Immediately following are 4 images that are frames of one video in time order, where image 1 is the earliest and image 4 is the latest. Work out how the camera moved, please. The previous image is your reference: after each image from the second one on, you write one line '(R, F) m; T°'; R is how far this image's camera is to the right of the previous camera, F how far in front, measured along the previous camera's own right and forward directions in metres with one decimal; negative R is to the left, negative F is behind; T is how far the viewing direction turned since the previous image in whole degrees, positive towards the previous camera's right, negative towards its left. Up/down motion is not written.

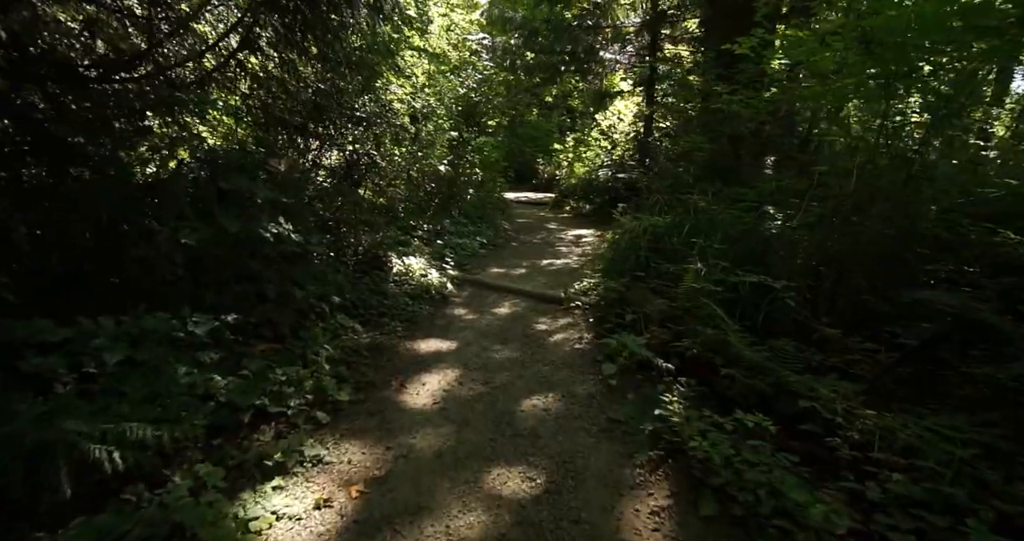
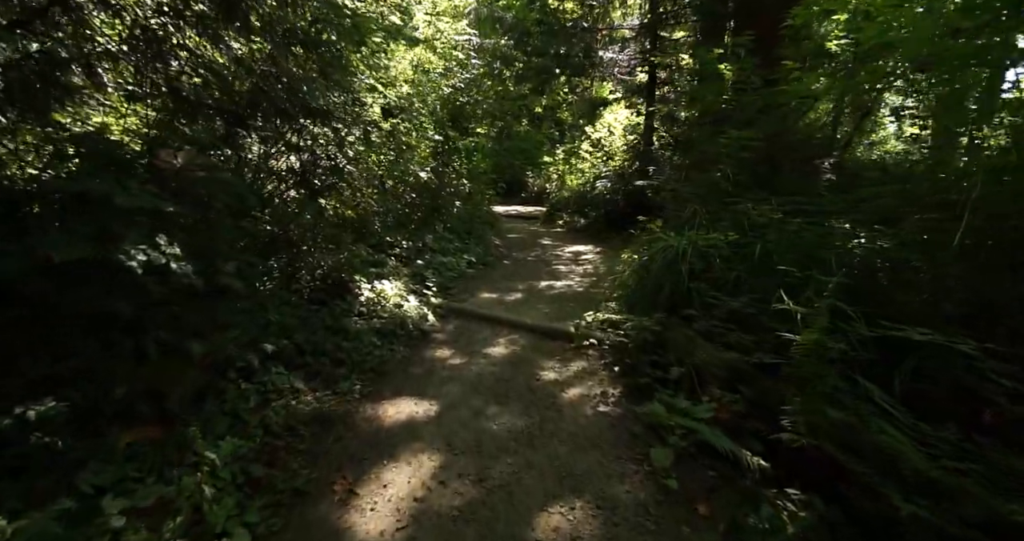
(-0.1, +1.4) m; +1°
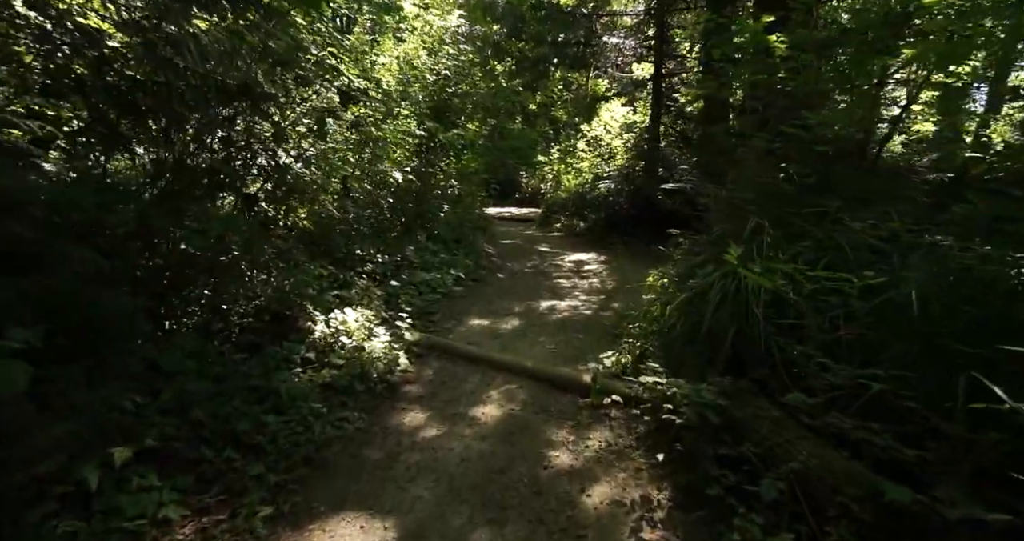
(0.0, +1.4) m; +1°
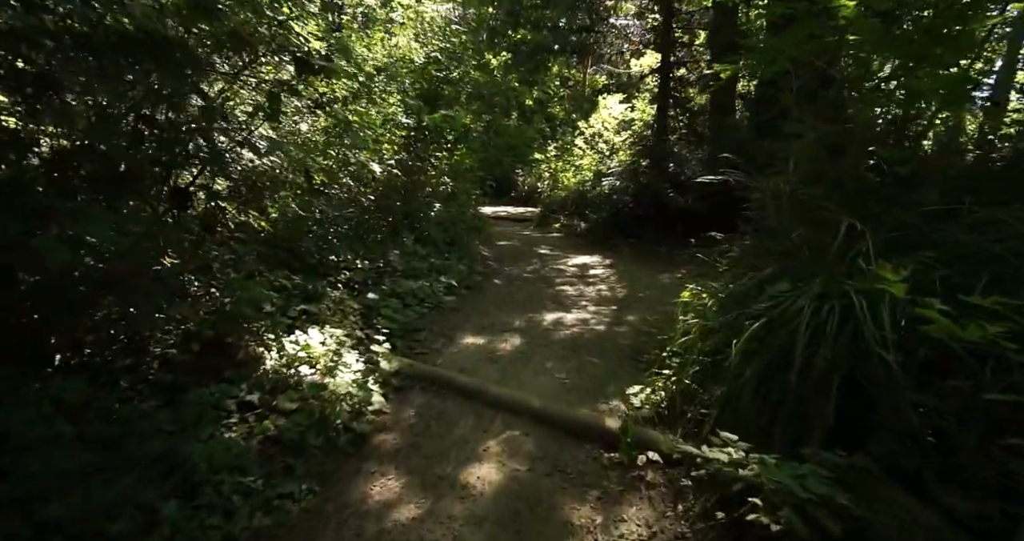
(-0.1, +1.0) m; +1°
